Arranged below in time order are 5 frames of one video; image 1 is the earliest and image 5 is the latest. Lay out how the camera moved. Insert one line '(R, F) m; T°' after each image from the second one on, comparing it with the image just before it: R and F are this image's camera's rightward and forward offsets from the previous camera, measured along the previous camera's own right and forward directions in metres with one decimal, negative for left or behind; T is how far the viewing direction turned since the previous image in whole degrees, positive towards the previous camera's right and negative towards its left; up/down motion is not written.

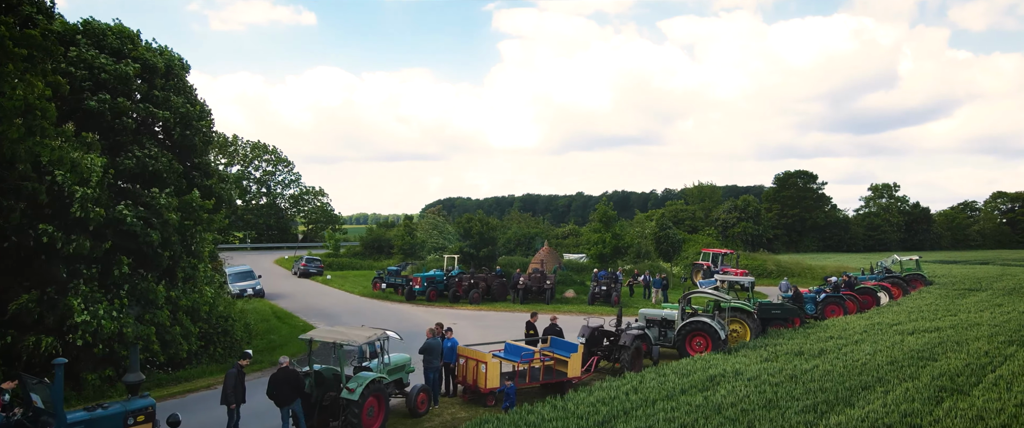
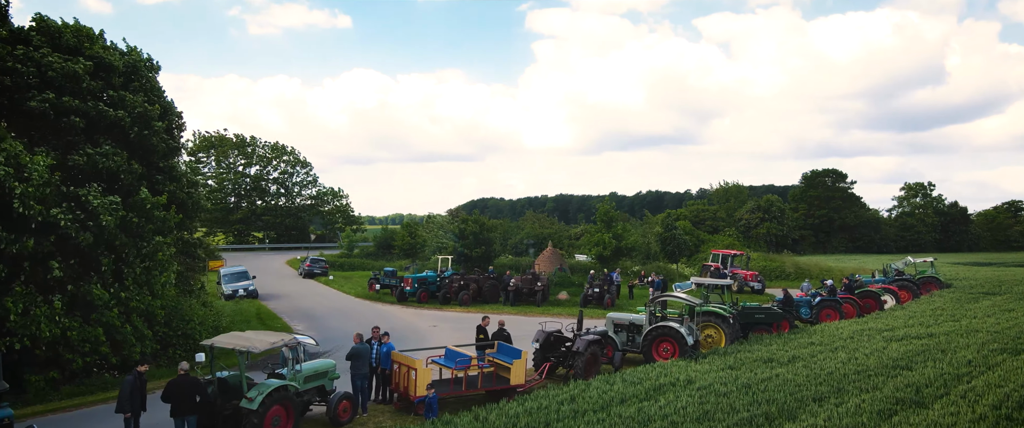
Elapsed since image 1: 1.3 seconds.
(+1.4, +0.5) m; -2°
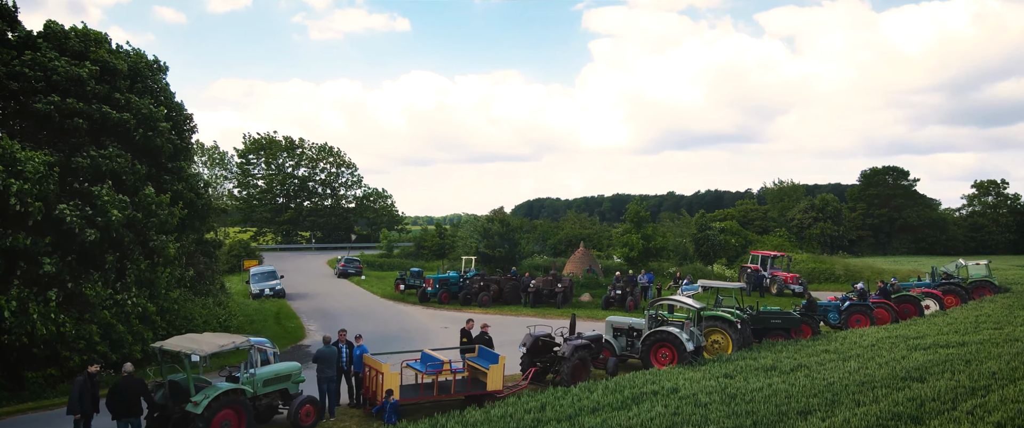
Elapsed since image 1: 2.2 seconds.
(+1.2, +0.4) m; -4°
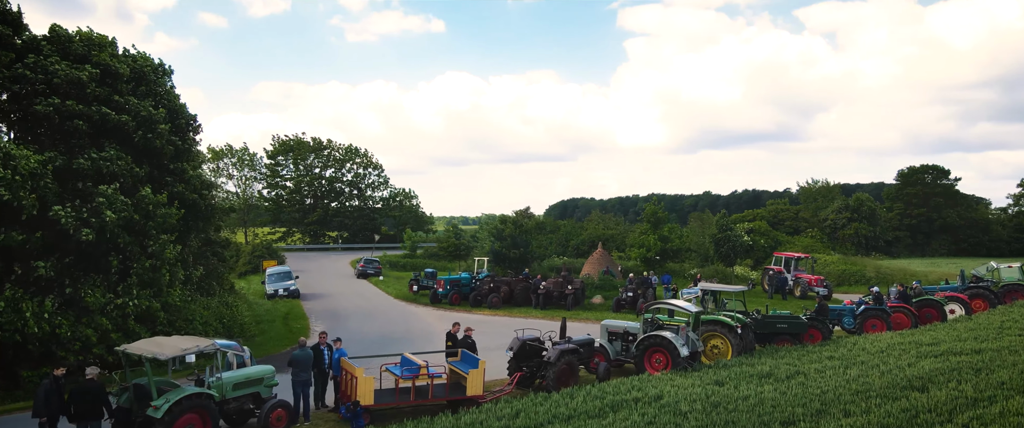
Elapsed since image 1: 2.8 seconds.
(+0.8, +0.2) m; -3°
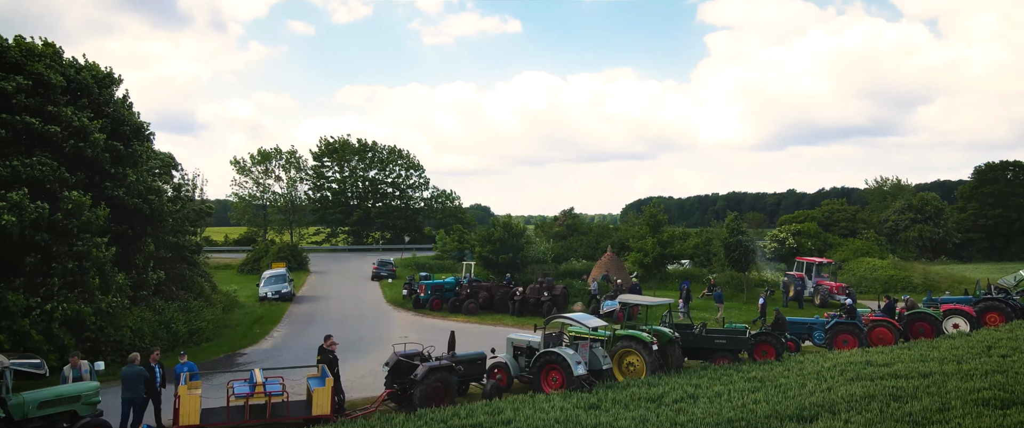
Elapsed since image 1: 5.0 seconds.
(+3.2, +0.7) m; -5°
